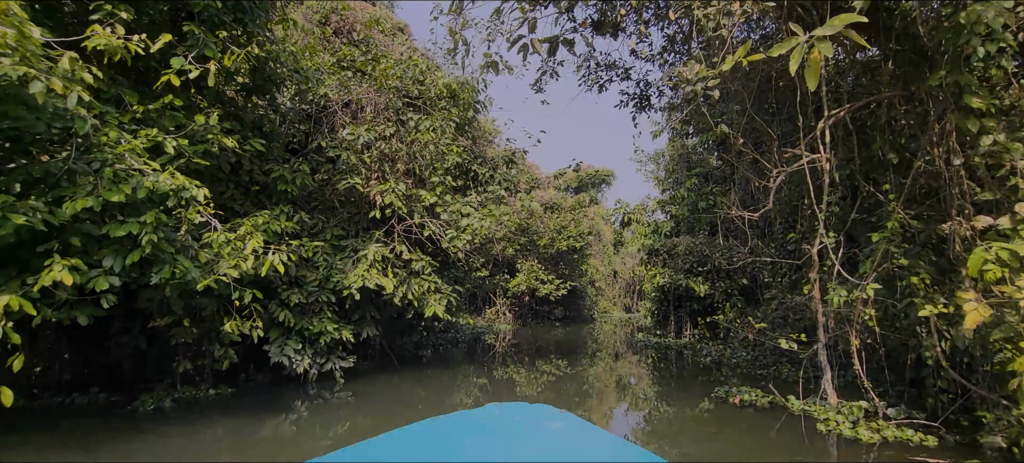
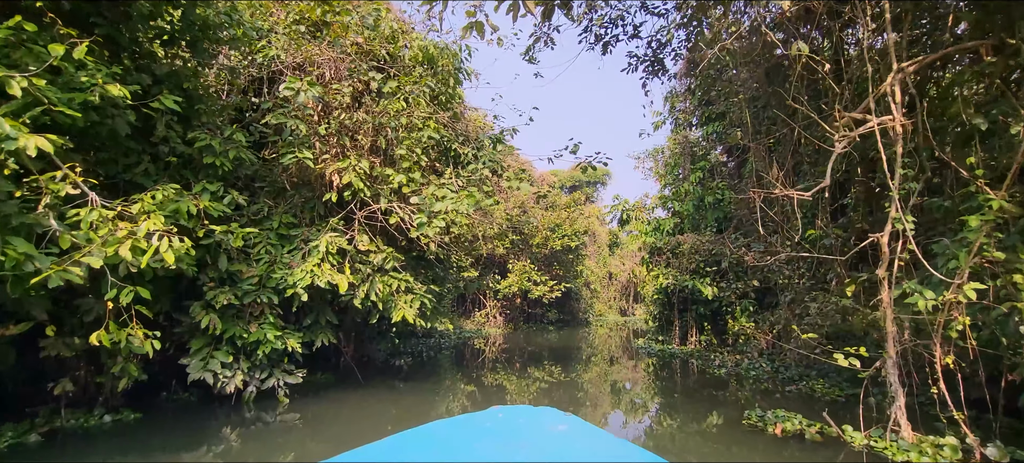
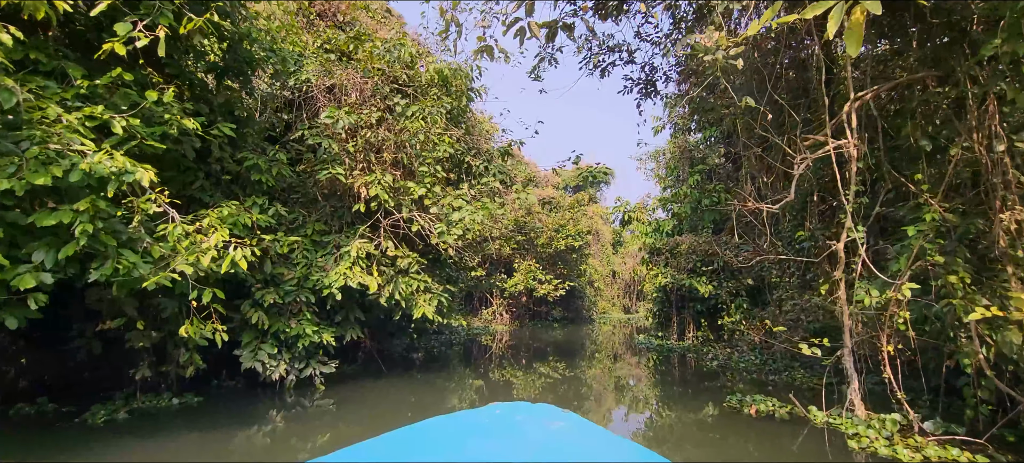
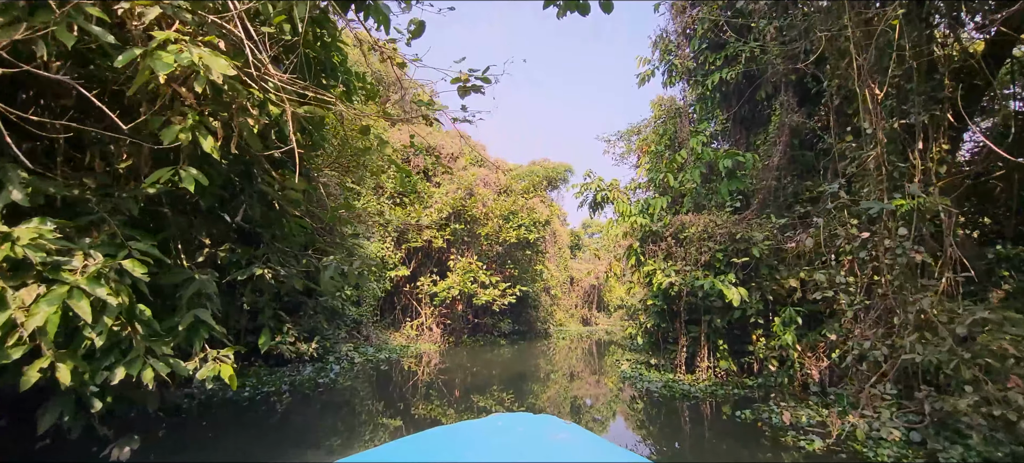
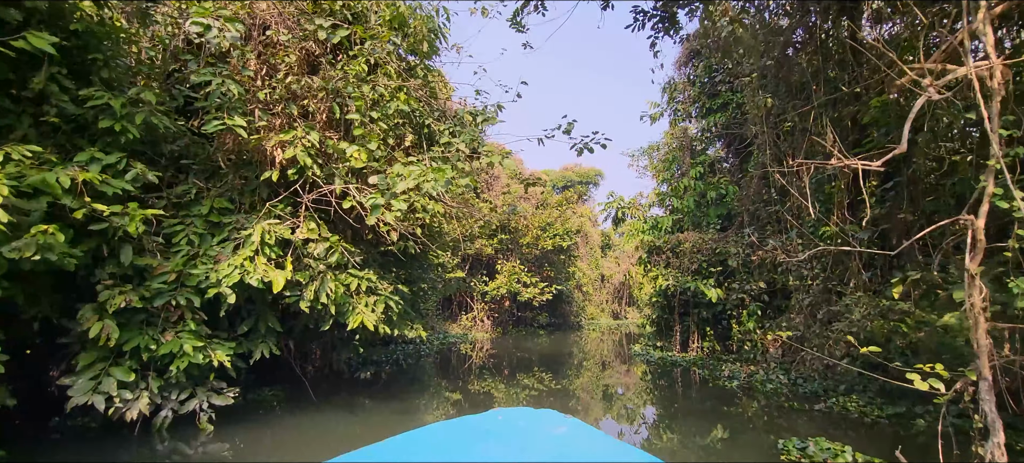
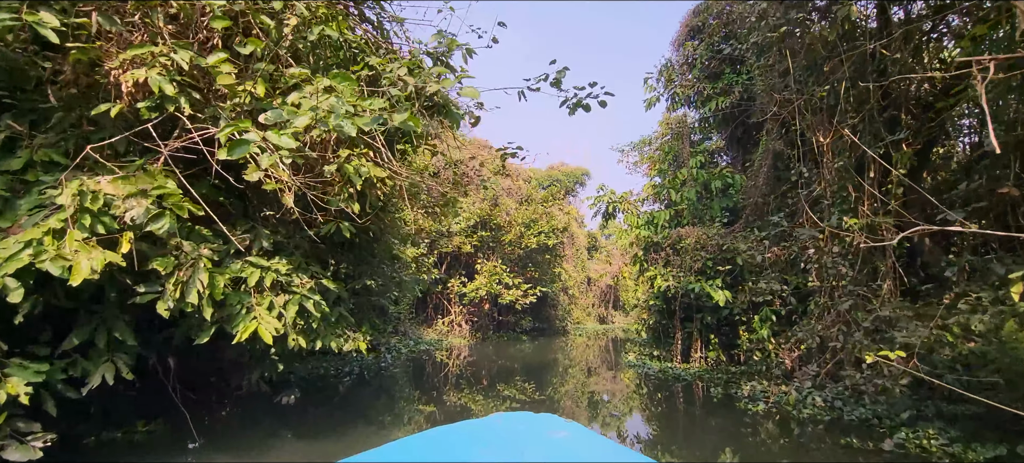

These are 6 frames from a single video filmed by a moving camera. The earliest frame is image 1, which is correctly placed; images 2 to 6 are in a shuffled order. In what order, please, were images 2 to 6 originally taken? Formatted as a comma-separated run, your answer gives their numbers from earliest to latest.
3, 2, 5, 6, 4
